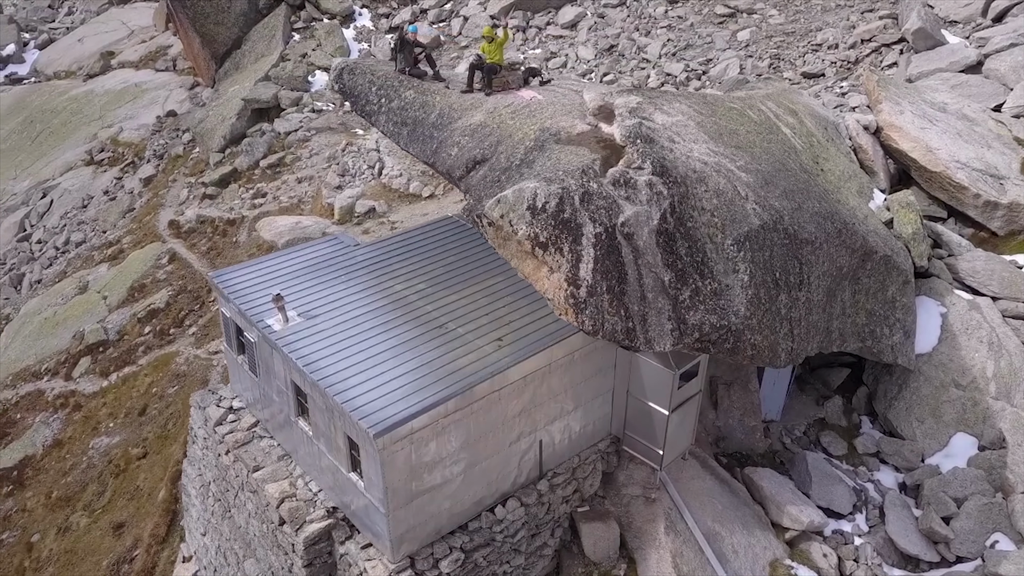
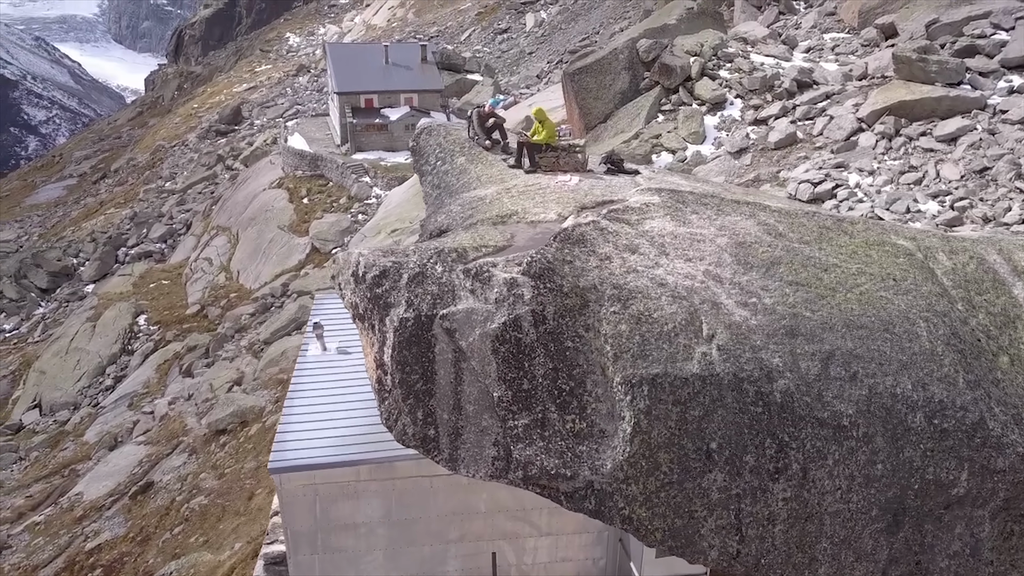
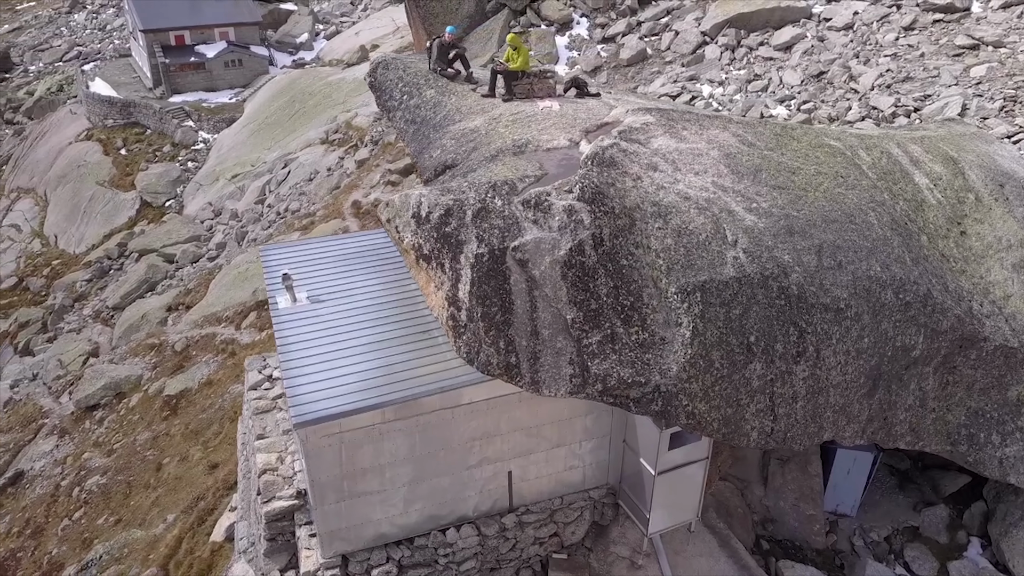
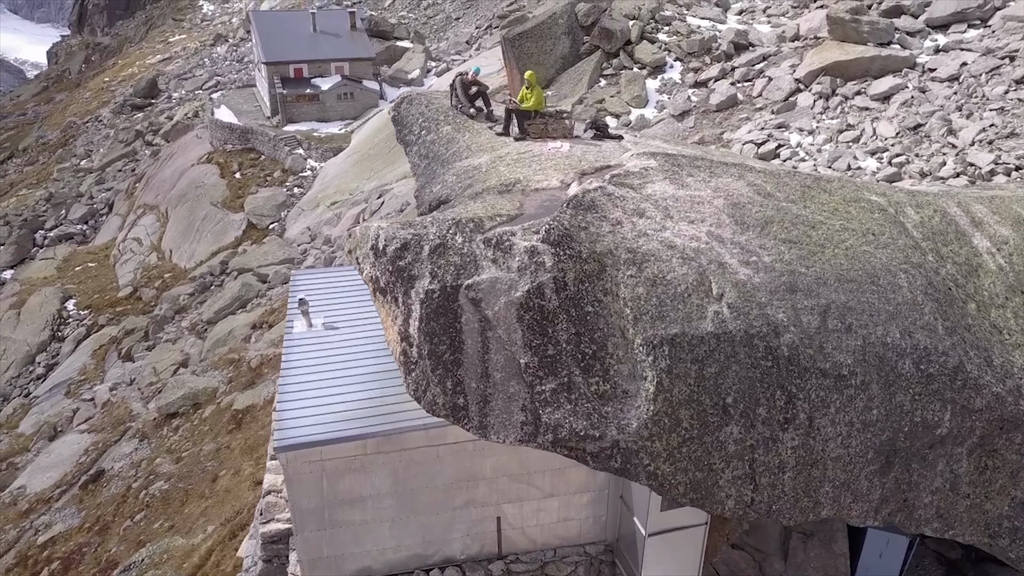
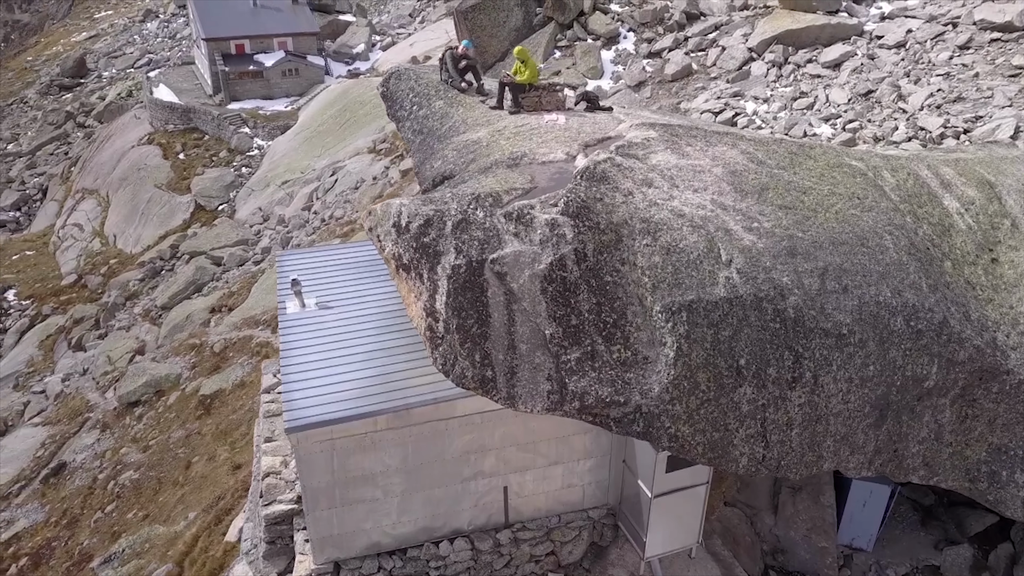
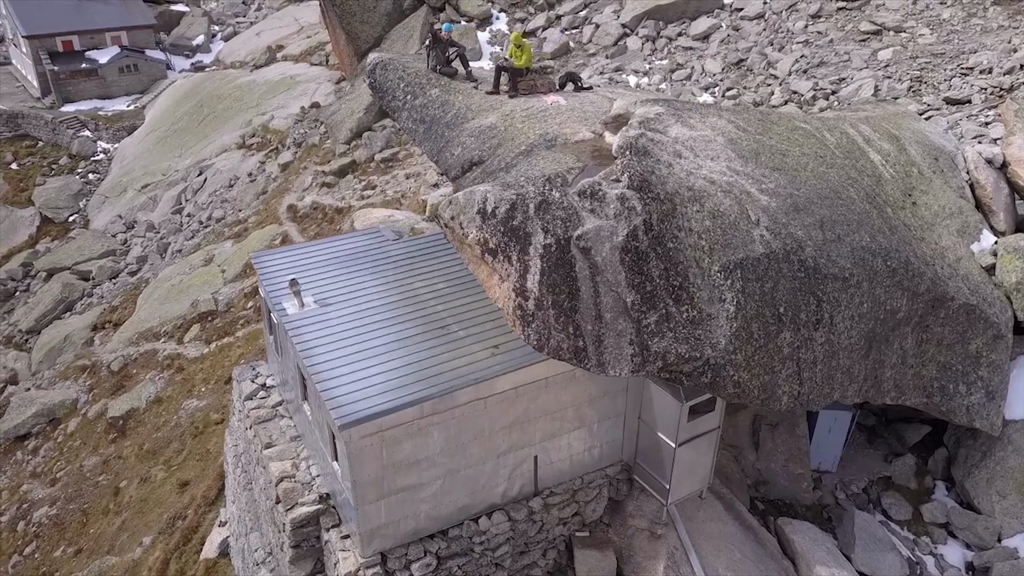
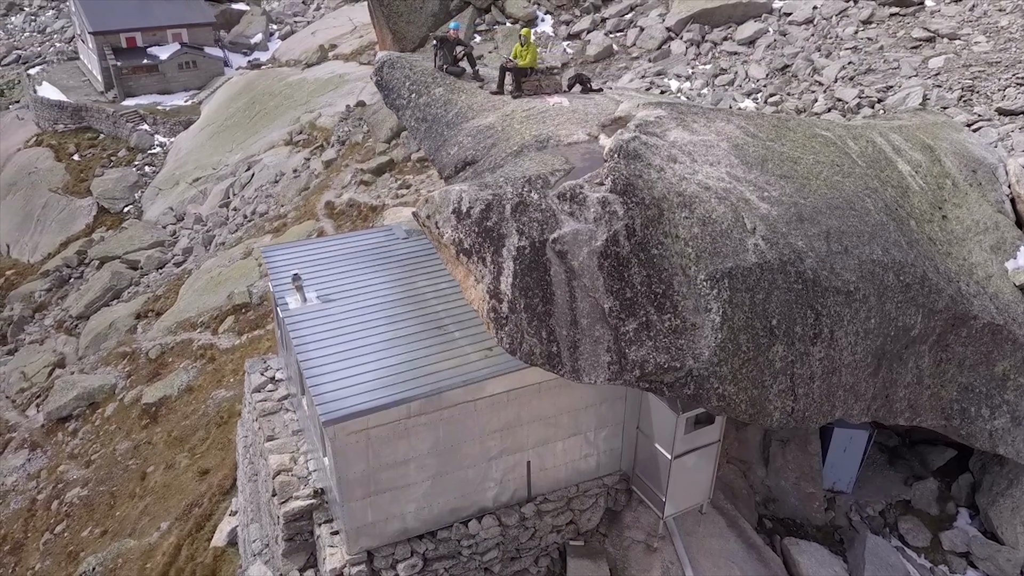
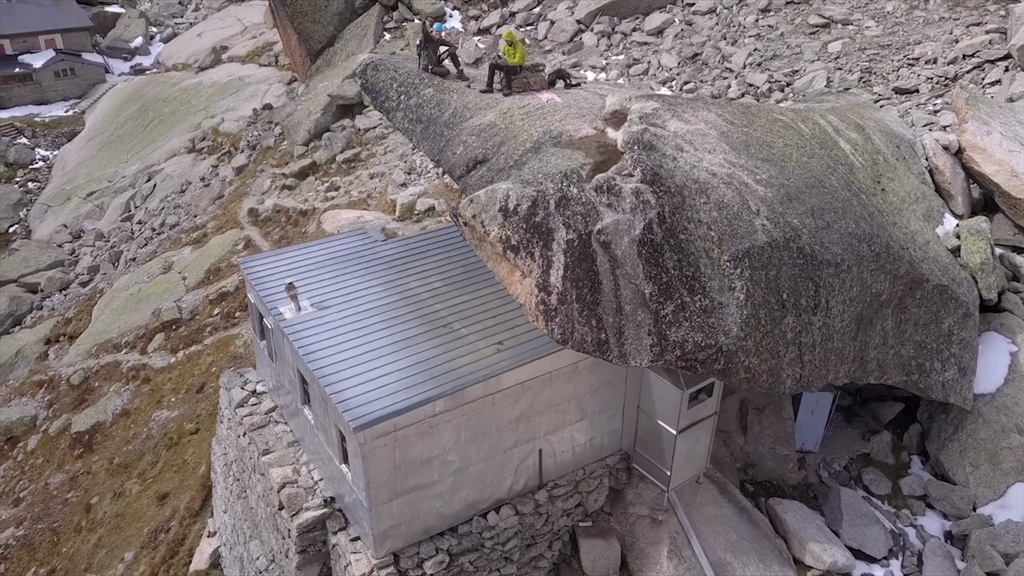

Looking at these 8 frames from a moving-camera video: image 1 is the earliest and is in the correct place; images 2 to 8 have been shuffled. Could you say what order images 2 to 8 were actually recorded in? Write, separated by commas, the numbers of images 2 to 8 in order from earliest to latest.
8, 6, 7, 3, 5, 4, 2
